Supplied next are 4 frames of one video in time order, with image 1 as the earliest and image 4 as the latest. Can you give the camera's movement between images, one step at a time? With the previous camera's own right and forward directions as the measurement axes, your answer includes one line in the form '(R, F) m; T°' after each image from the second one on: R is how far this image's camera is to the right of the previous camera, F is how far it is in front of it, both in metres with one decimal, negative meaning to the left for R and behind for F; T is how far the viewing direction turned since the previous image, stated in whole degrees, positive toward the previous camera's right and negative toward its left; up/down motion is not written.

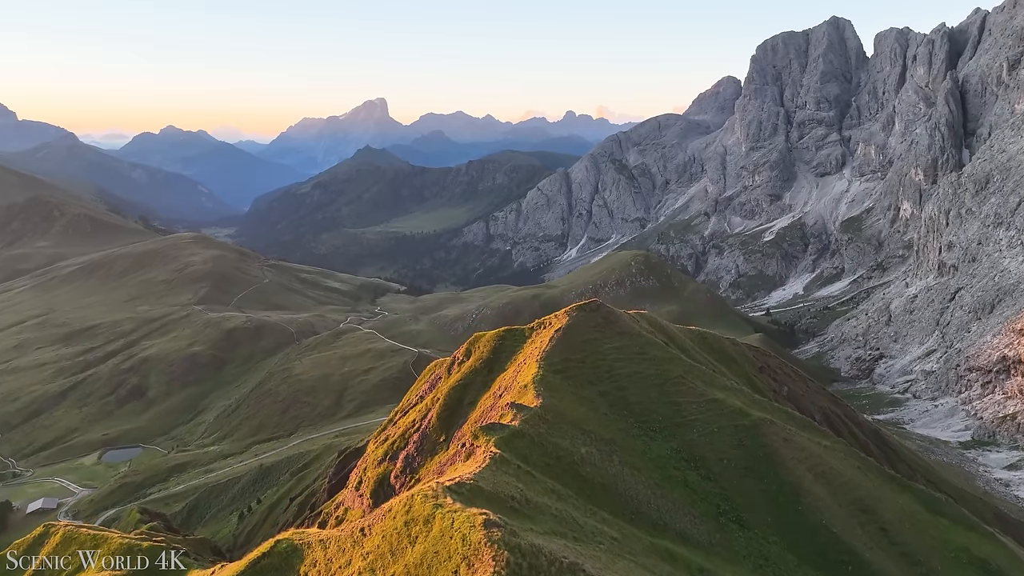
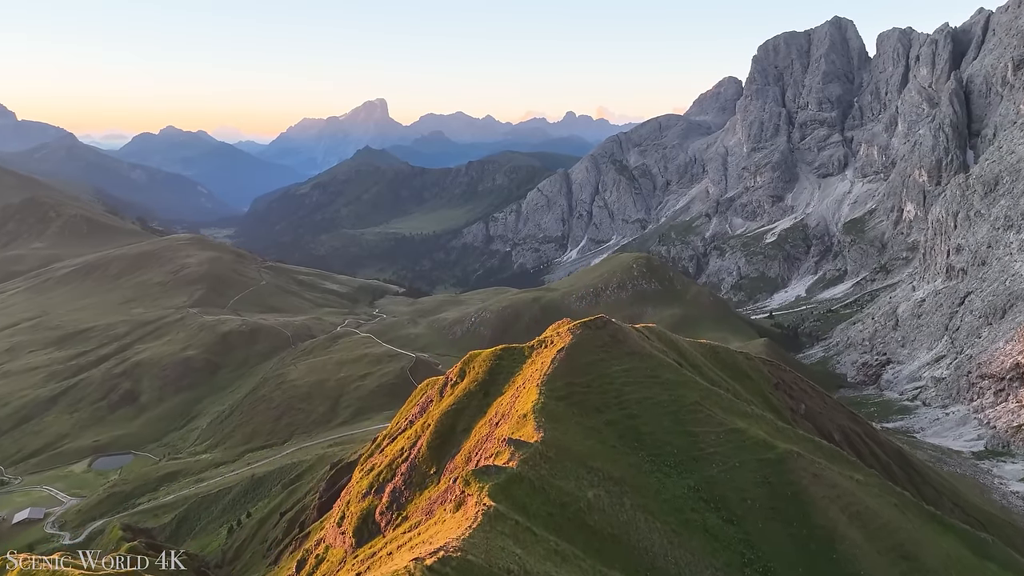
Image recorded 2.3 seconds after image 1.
(+0.2, +4.9) m; 0°
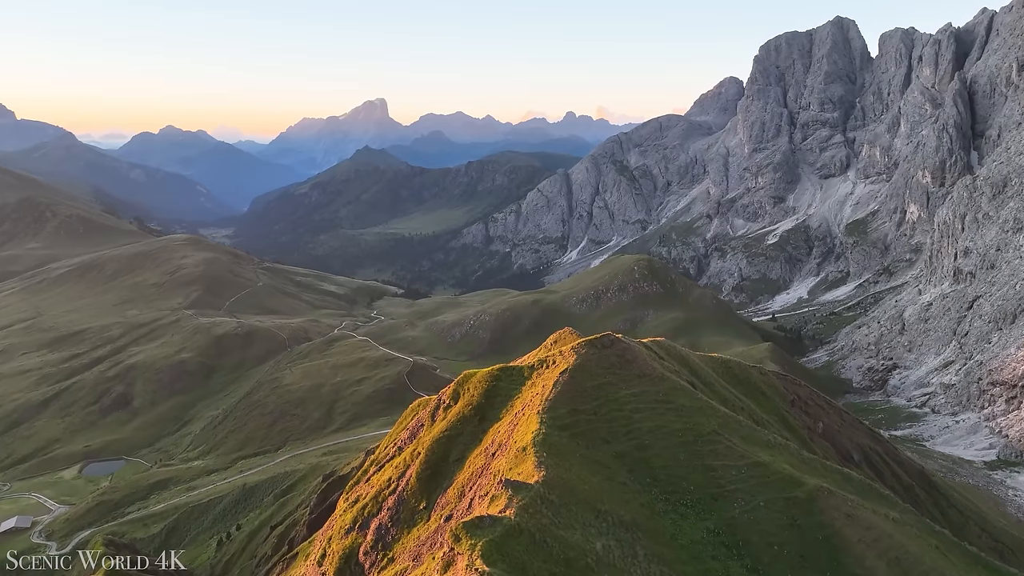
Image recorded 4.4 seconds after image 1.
(+0.1, +4.4) m; 0°
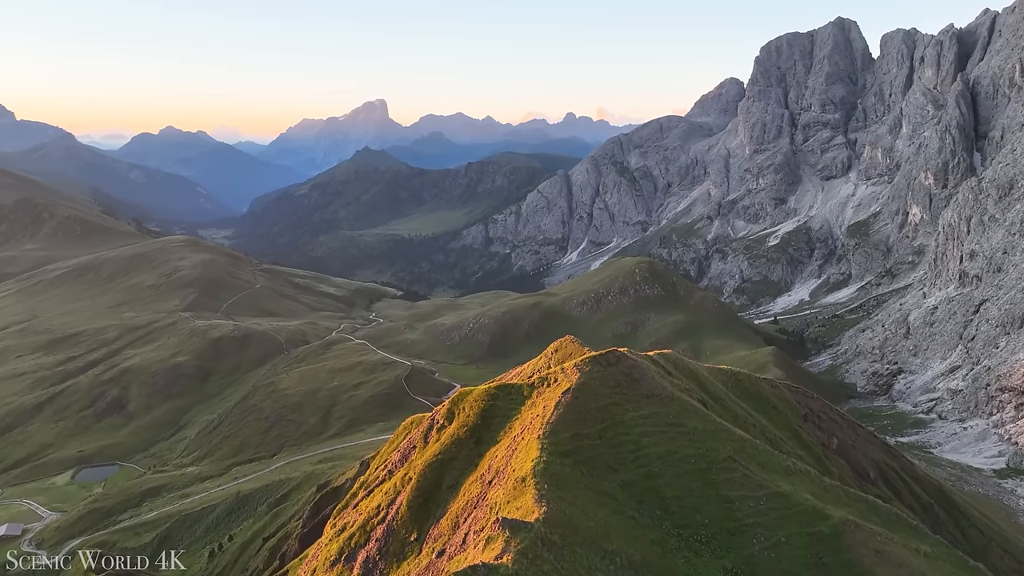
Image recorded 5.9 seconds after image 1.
(+0.1, +3.2) m; 0°
